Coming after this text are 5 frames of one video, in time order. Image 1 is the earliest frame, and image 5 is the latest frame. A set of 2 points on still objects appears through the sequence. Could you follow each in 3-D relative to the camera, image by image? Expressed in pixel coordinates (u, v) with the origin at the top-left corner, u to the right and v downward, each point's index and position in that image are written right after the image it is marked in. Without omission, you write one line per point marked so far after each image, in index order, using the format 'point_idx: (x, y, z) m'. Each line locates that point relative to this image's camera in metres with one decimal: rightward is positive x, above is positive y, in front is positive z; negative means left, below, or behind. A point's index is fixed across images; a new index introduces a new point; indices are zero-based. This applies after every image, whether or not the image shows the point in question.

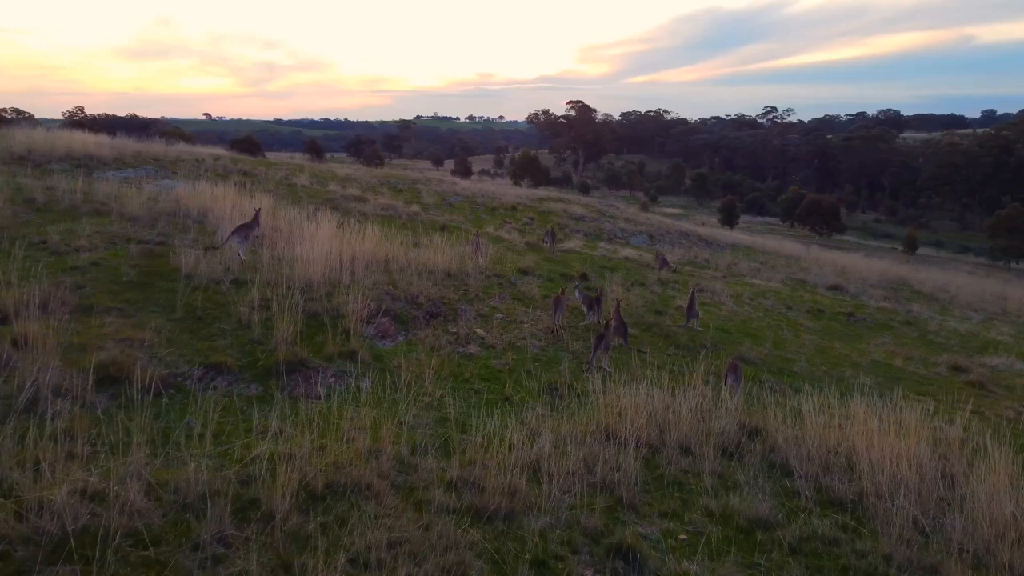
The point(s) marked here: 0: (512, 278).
0: (0.0, +0.1, +11.5) m
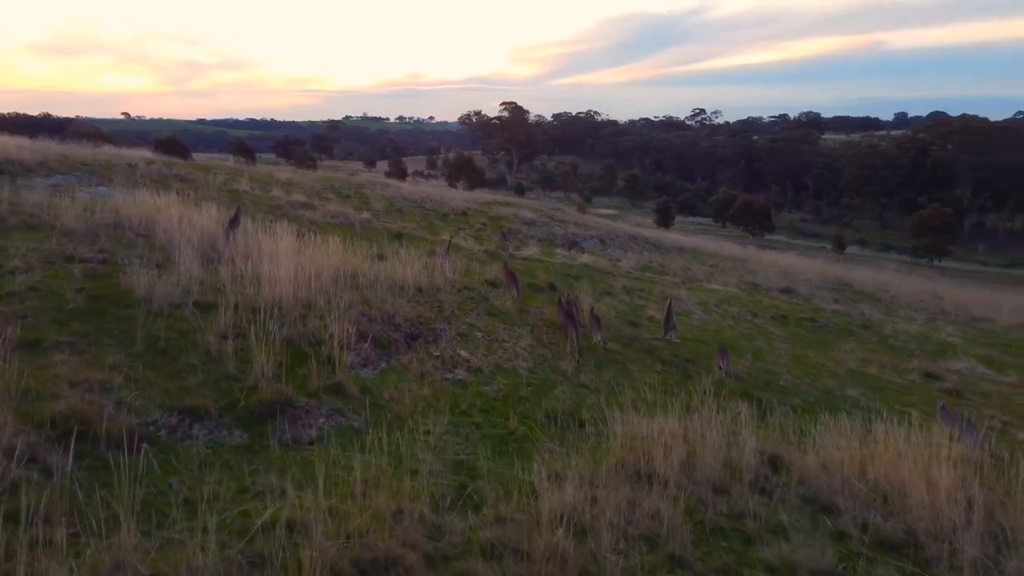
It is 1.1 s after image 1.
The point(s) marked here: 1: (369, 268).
0: (-0.4, 0.0, +11.0) m
1: (-1.7, +0.2, +10.1) m
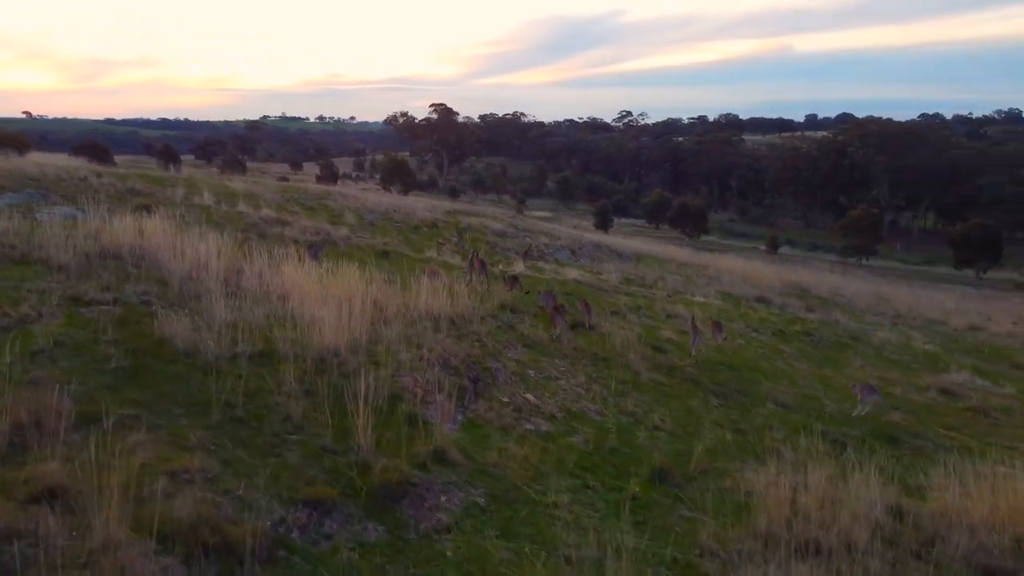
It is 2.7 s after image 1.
0: (-0.1, -0.4, +10.4) m
1: (-1.3, -0.1, +9.4) m
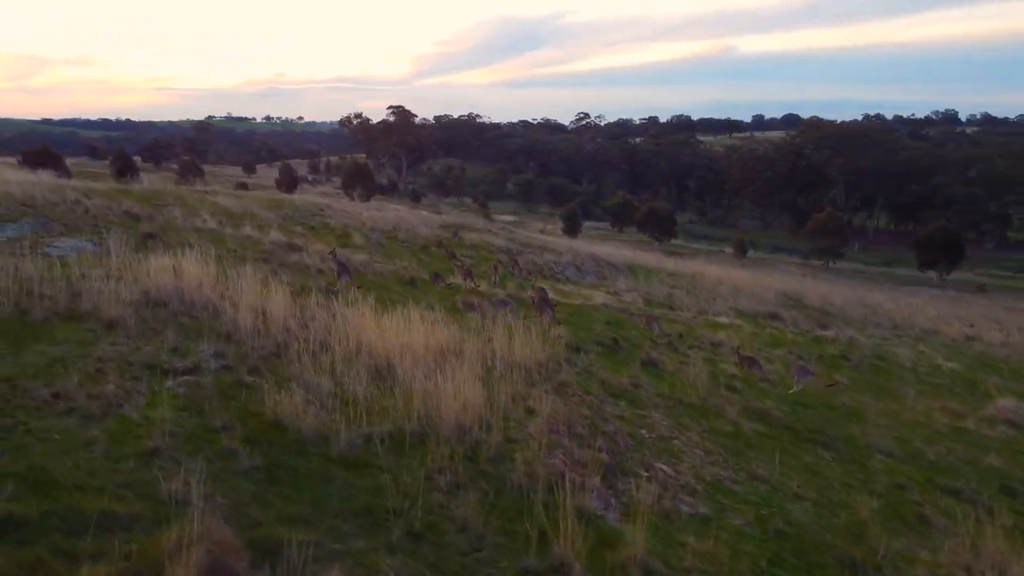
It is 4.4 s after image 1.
0: (+0.8, -0.9, +9.8) m
1: (-0.4, -0.6, +8.7) m
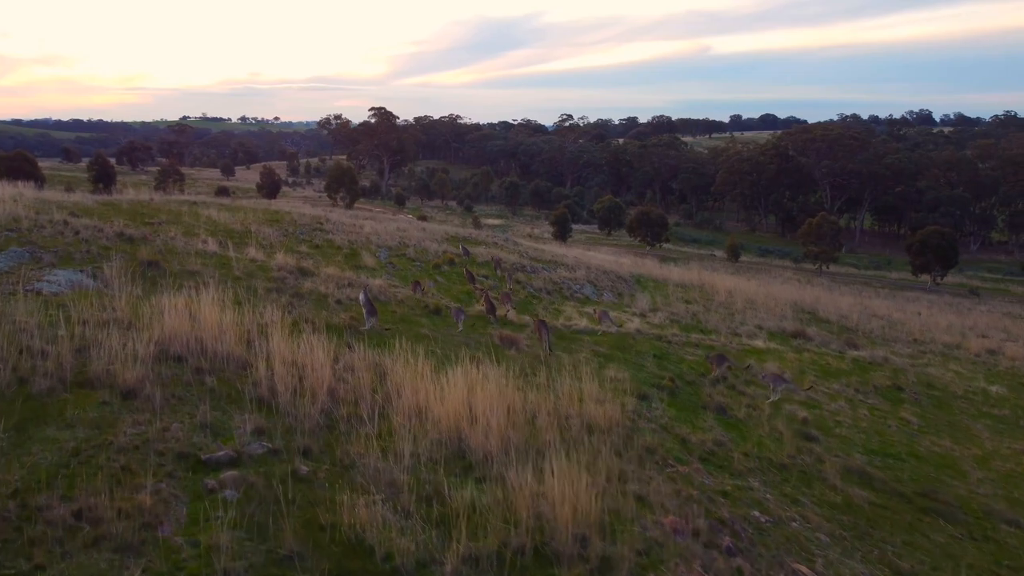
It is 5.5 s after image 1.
0: (+1.5, -1.3, +8.7) m
1: (+0.3, -1.1, +7.6) m
